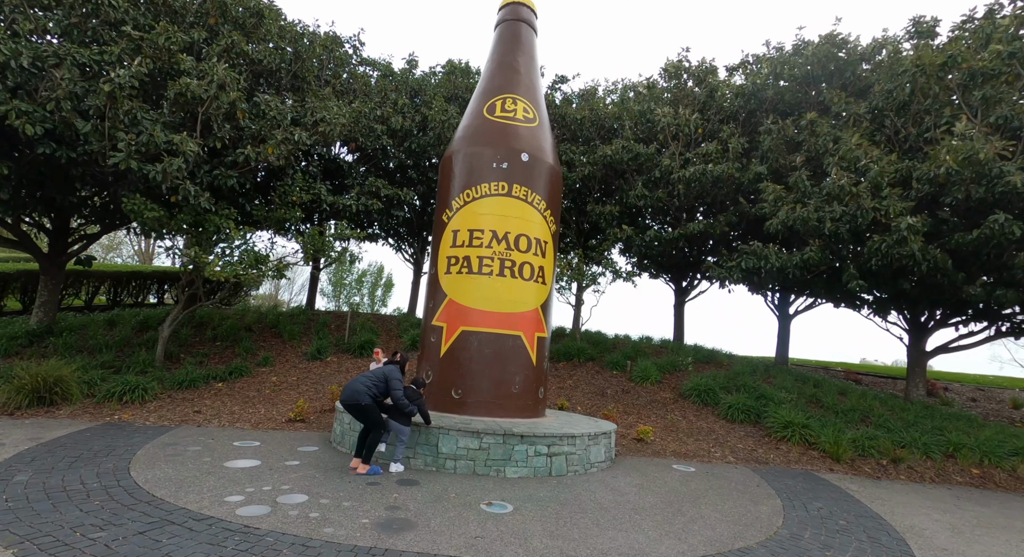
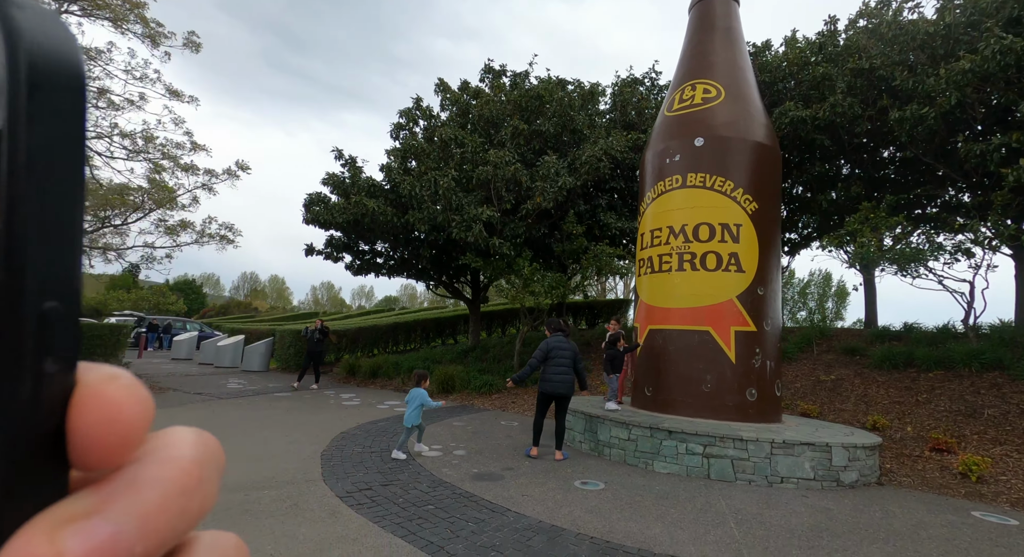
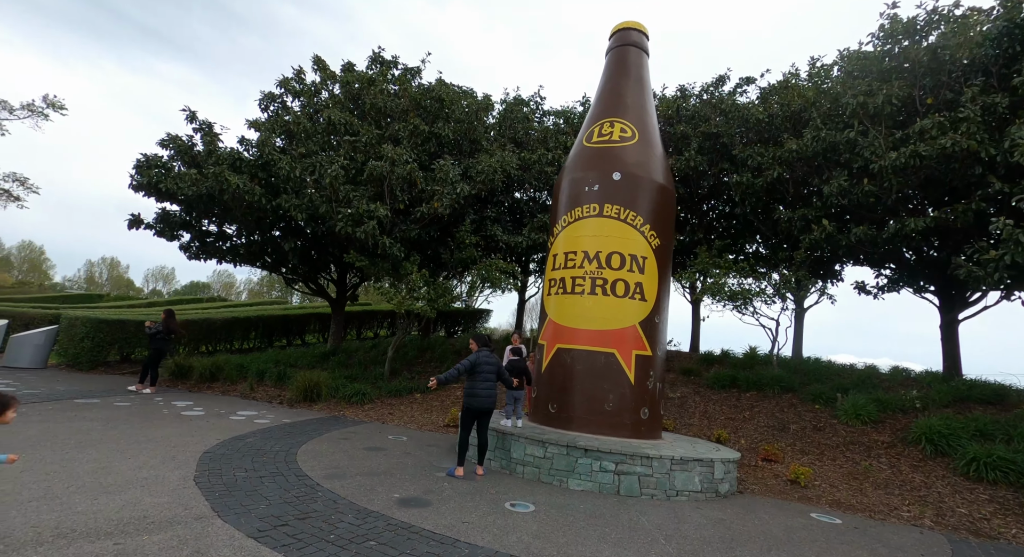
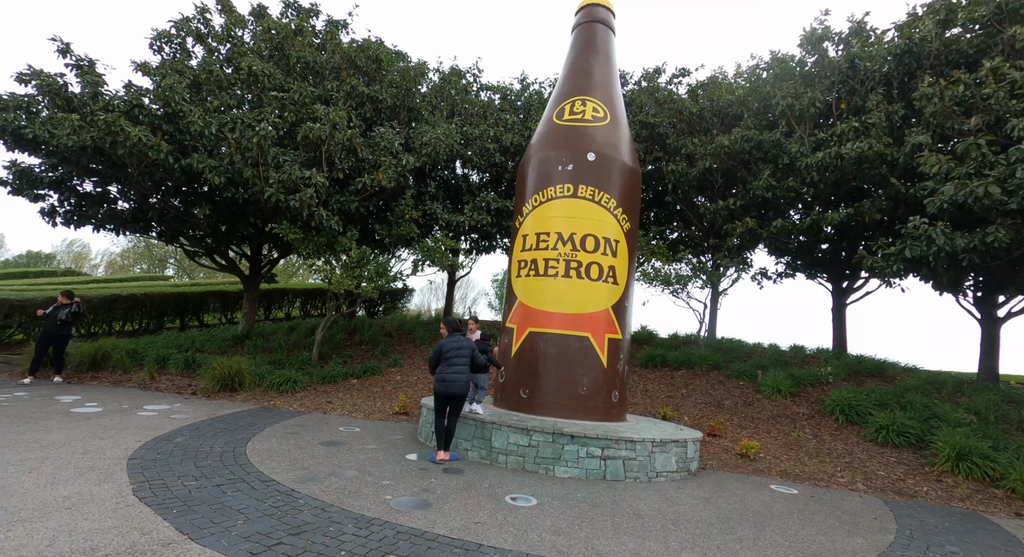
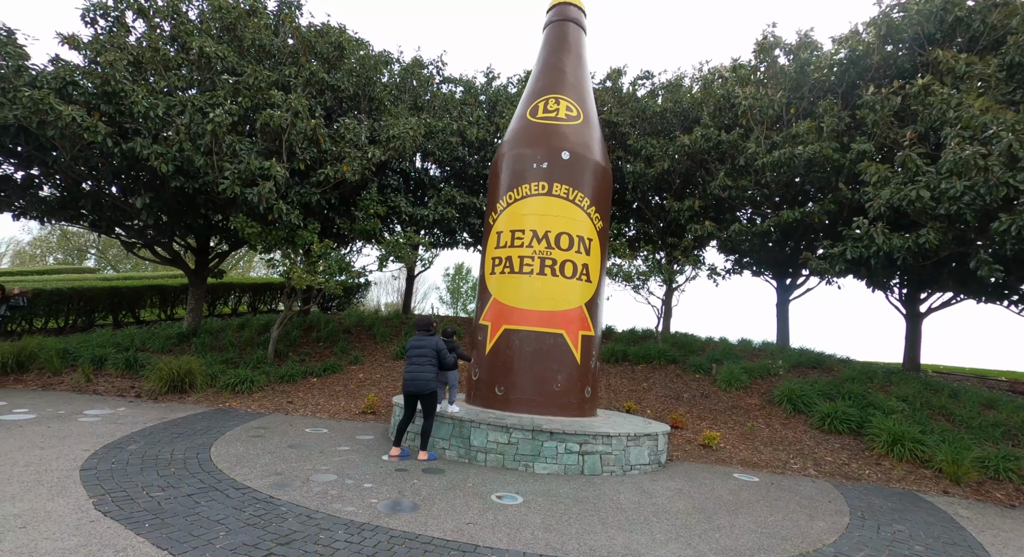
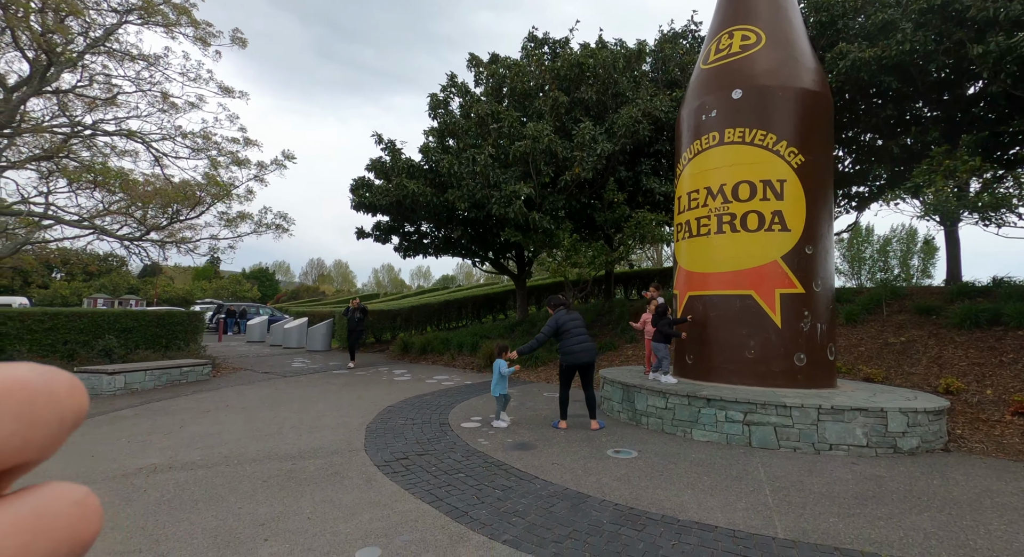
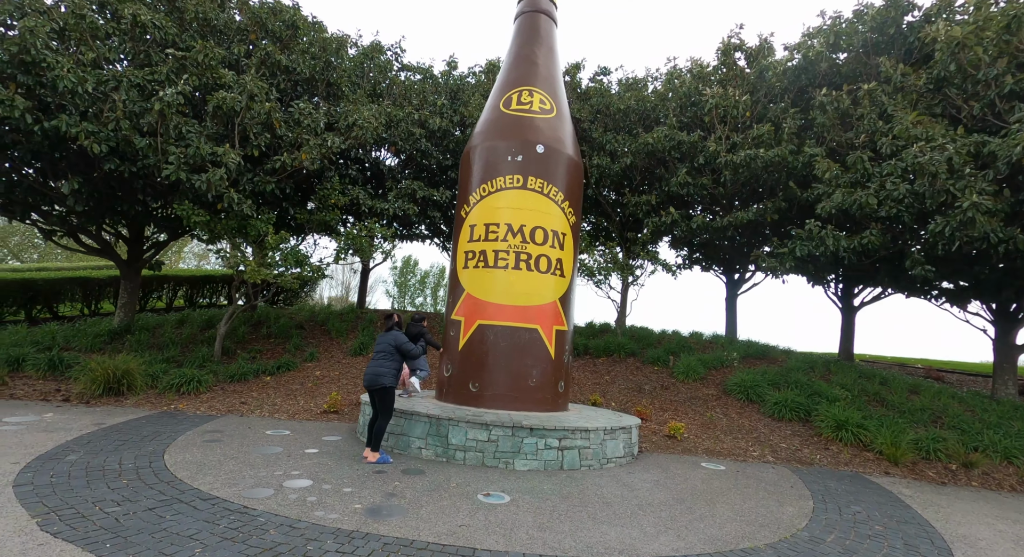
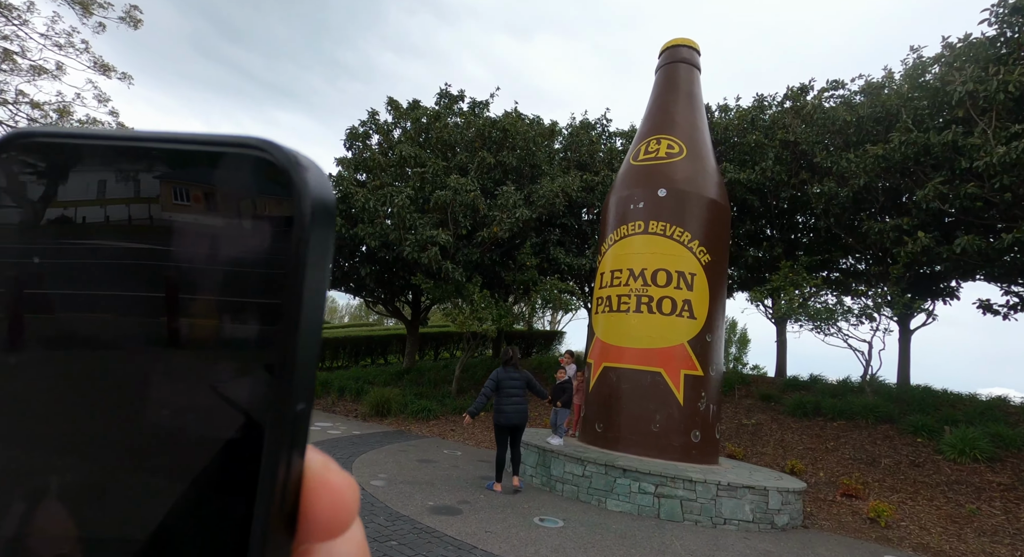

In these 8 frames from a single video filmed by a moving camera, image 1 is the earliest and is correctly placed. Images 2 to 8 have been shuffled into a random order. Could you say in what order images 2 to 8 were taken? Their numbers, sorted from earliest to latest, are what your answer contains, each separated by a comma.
7, 5, 4, 3, 8, 2, 6
